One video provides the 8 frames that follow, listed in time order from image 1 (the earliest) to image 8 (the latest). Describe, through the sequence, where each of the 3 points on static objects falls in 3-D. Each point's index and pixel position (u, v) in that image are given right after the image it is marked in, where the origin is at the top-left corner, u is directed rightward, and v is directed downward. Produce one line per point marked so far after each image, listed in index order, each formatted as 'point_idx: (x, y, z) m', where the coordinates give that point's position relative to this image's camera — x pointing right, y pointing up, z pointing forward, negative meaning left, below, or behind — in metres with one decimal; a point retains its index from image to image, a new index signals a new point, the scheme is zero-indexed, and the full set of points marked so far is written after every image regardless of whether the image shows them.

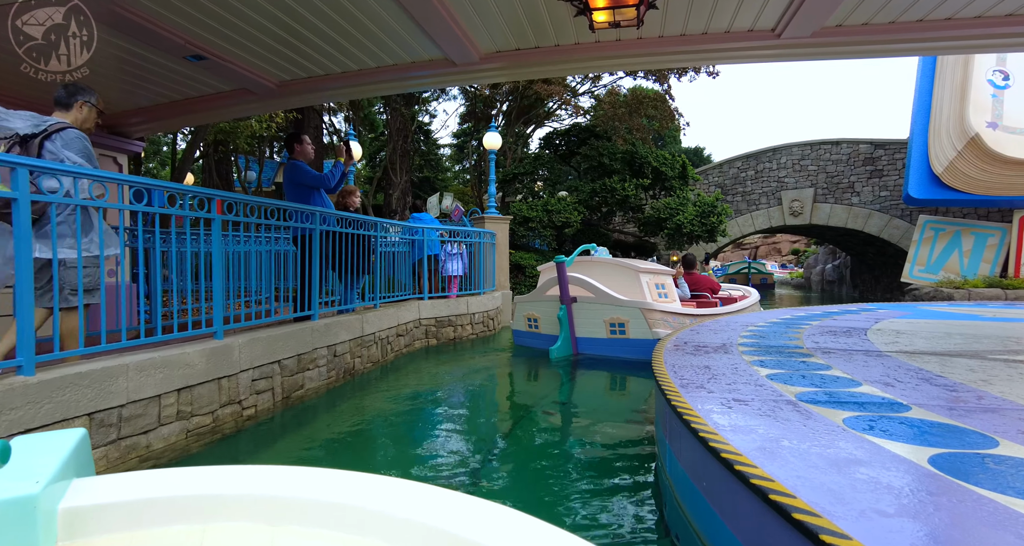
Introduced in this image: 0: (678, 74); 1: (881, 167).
0: (+3.6, +4.3, +11.9) m
1: (+8.6, +2.5, +13.1) m
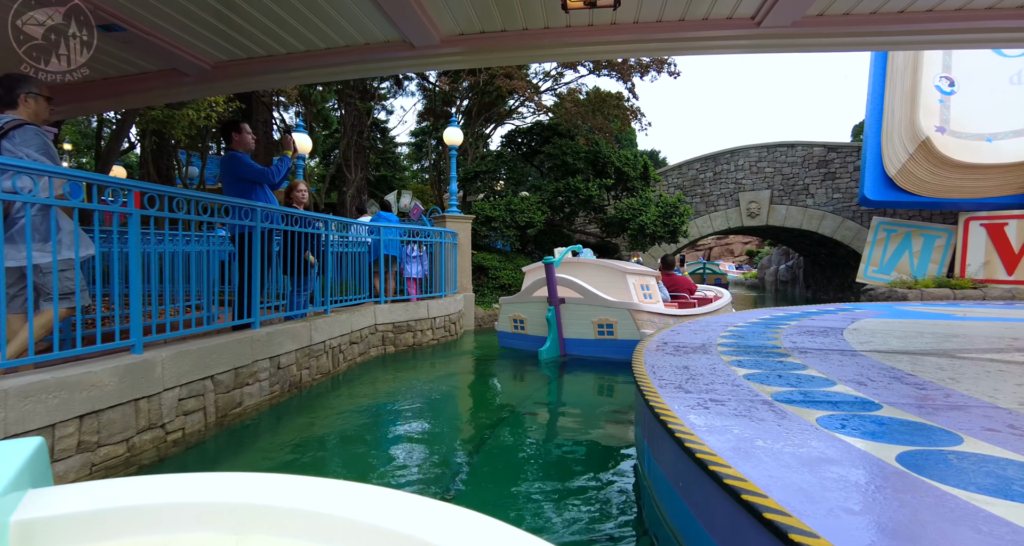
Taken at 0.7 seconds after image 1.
0: (+2.8, +4.3, +11.9) m
1: (+7.7, +2.4, +13.5) m
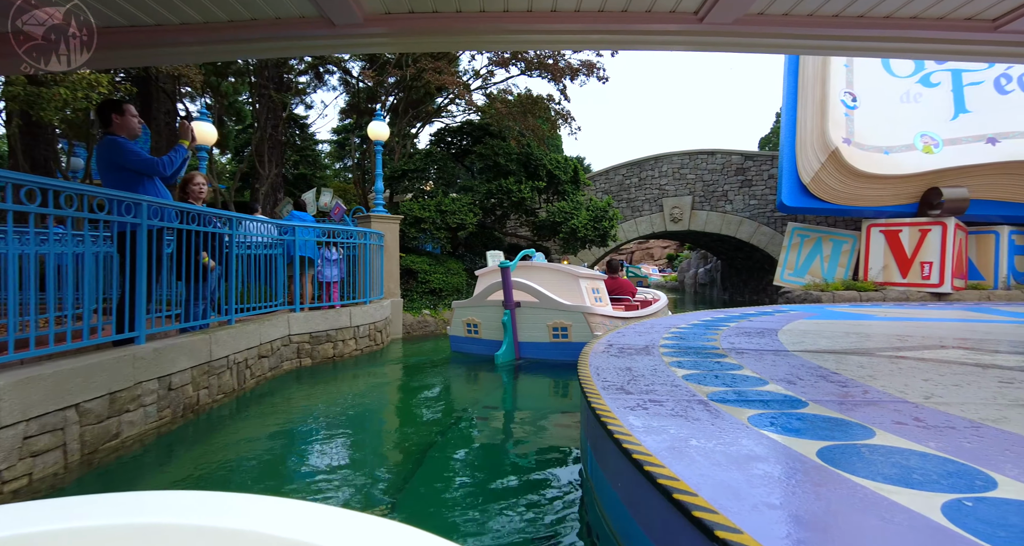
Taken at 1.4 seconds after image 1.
0: (+1.3, +4.2, +12.0) m
1: (+6.0, +2.4, +14.2) m
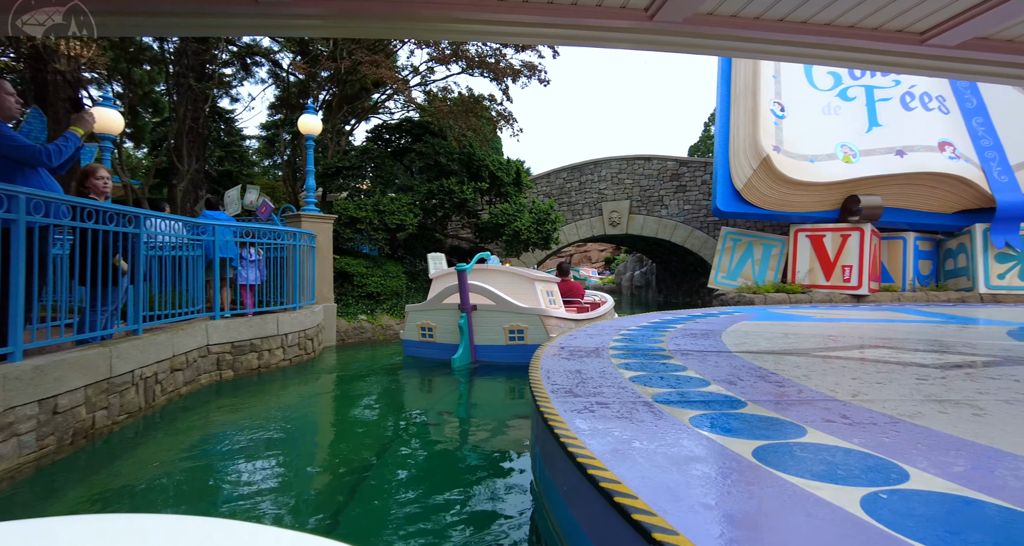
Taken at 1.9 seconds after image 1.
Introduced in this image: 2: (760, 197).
0: (0.0, +4.1, +11.9) m
1: (+4.4, +2.3, +14.6) m
2: (+4.6, +1.4, +10.3) m
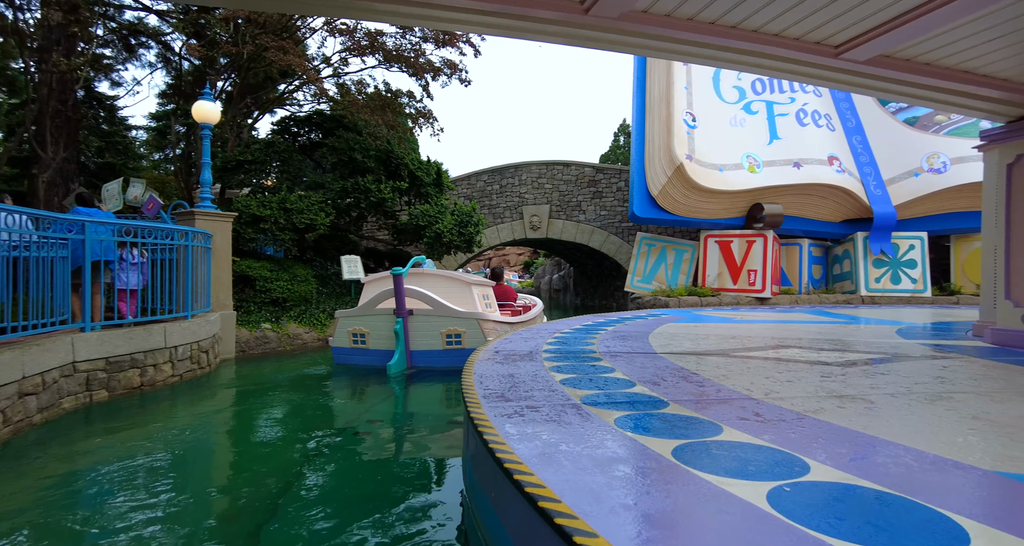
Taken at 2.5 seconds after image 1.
0: (-1.6, +4.0, +11.6) m
1: (+2.3, +2.2, +14.9) m
2: (+3.1, +1.3, +10.7) m
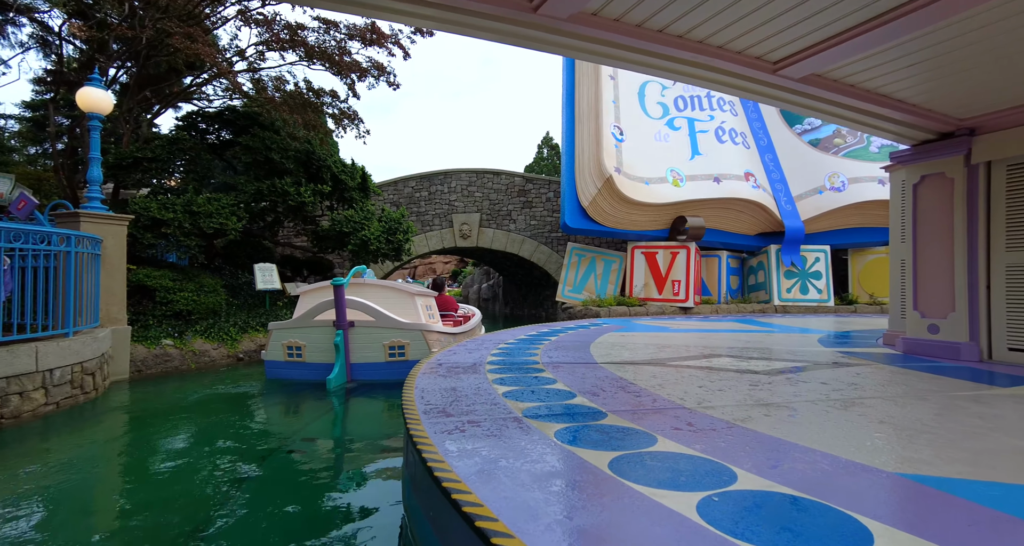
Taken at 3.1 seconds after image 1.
0: (-3.0, +3.9, +11.2) m
1: (+0.4, +1.9, +14.9) m
2: (+1.8, +1.1, +10.8) m
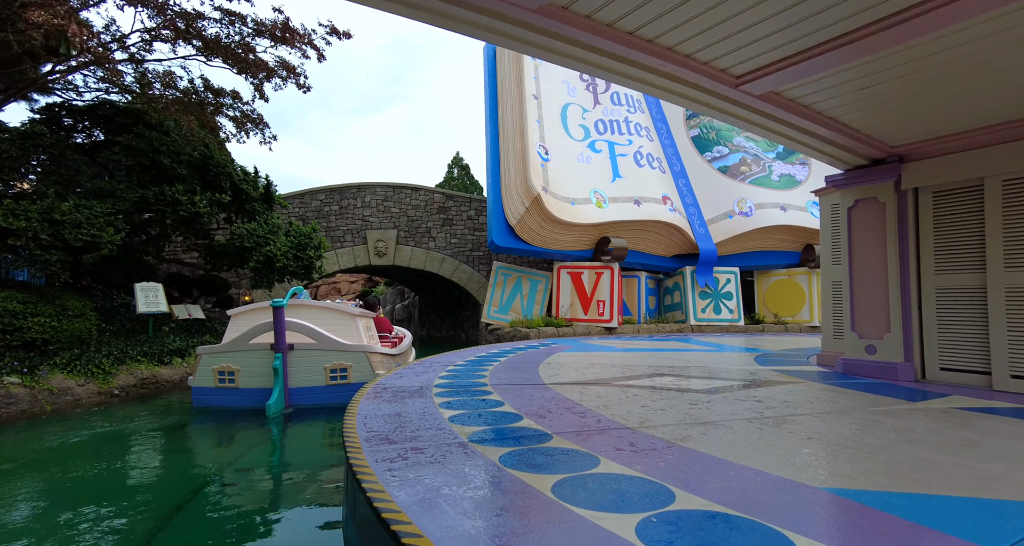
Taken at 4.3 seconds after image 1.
0: (-4.5, +3.5, +10.2) m
1: (-1.7, +1.4, +14.4) m
2: (+0.3, +0.7, +10.6) m
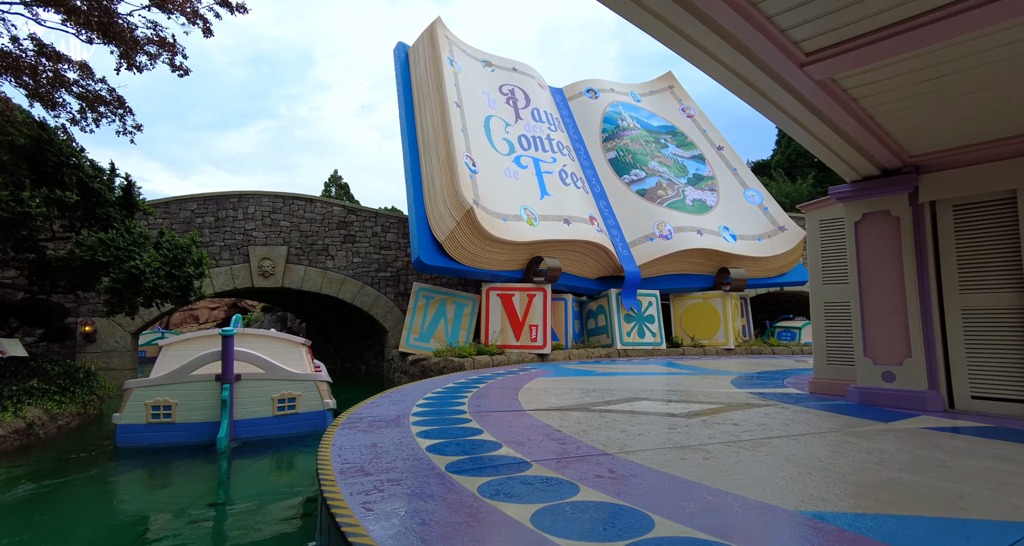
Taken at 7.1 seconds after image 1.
0: (-5.5, +3.2, +8.1) m
1: (-3.8, +0.9, +12.8) m
2: (-0.9, +0.4, +9.5) m
